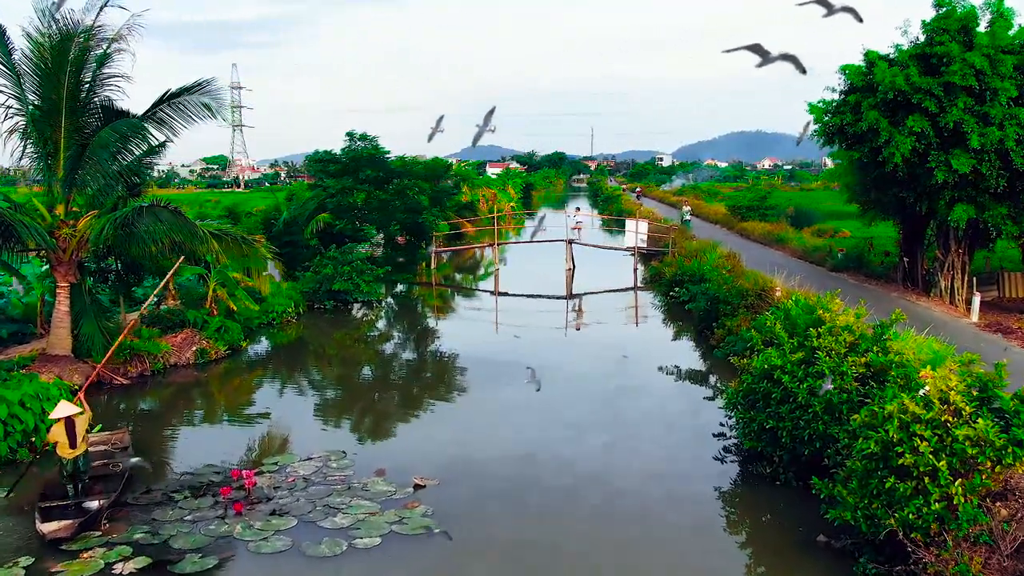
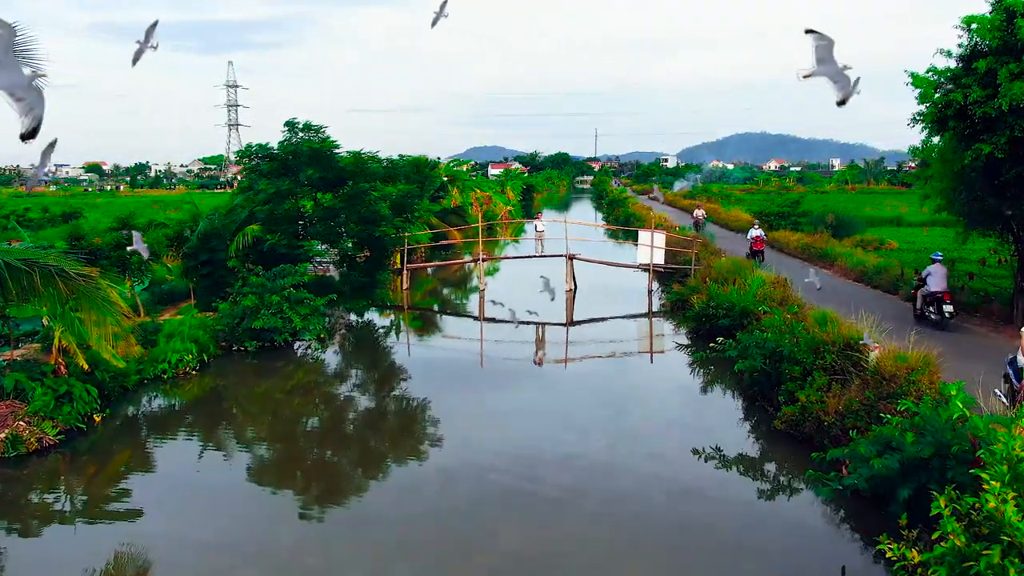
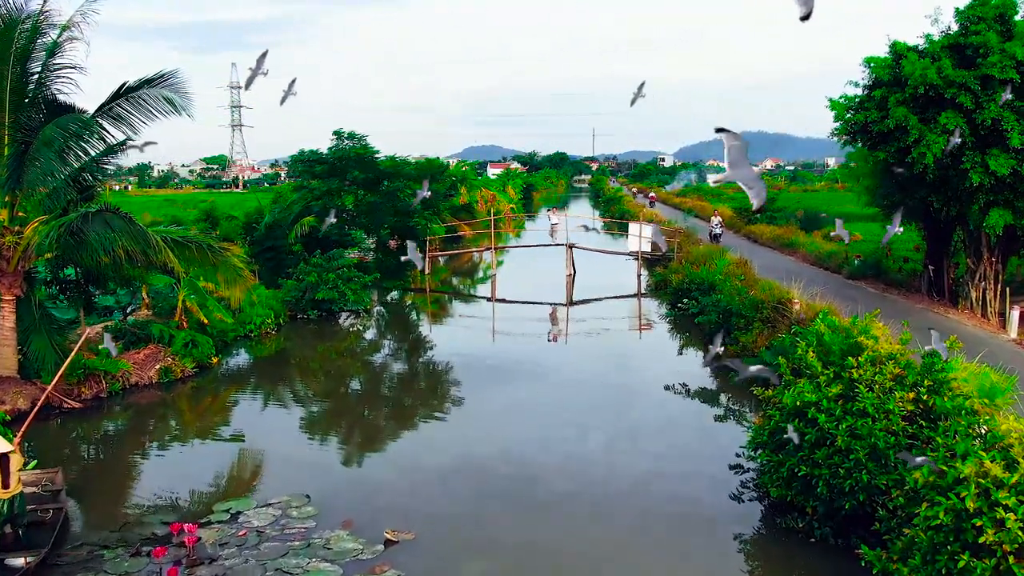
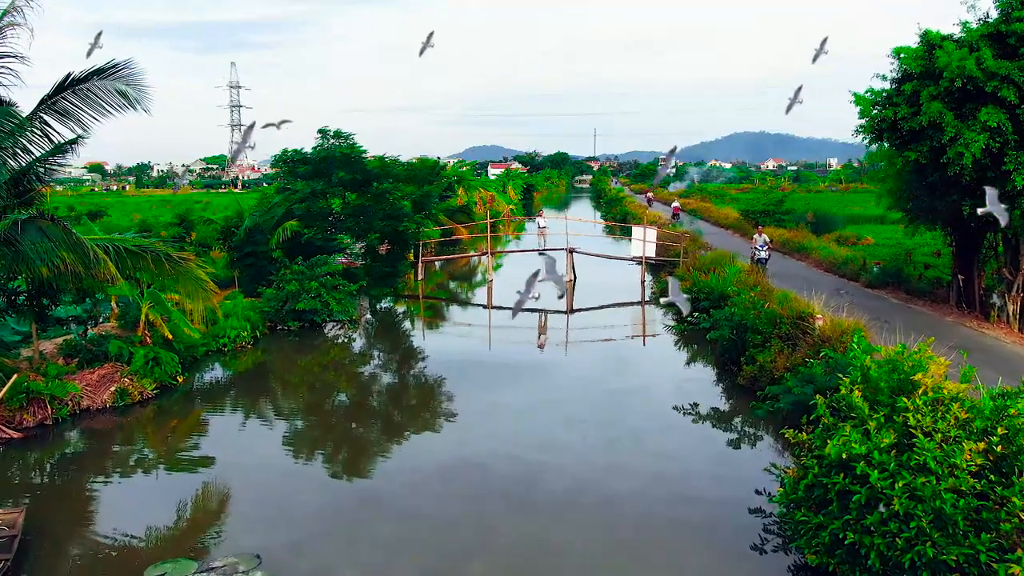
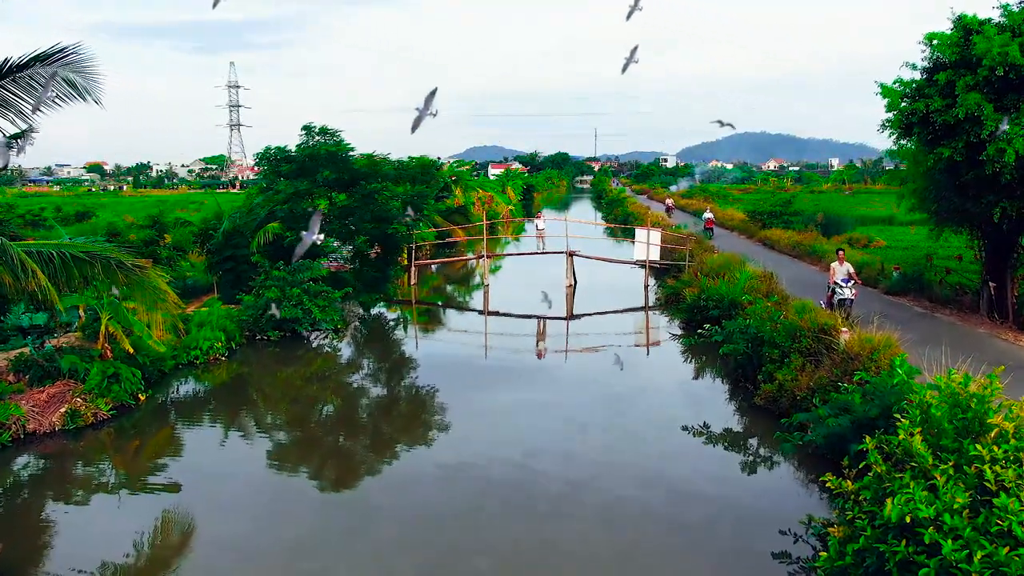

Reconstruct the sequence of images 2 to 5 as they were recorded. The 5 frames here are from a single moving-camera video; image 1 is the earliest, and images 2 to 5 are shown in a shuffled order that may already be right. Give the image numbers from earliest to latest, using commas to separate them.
3, 4, 5, 2
